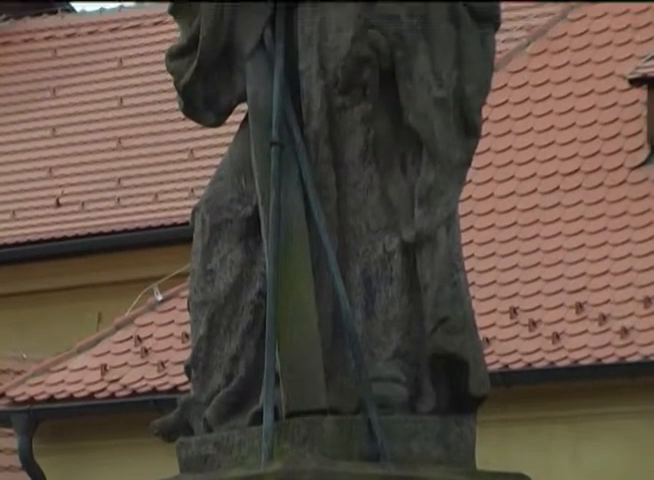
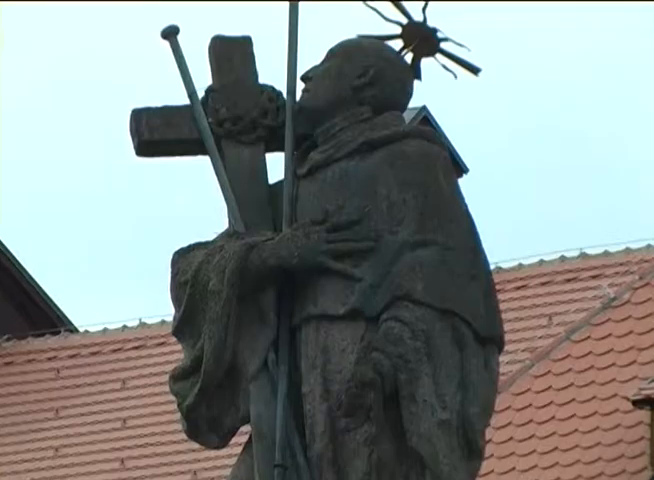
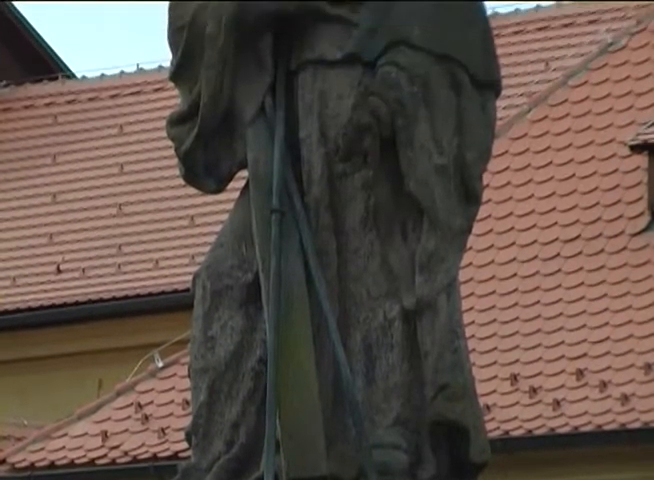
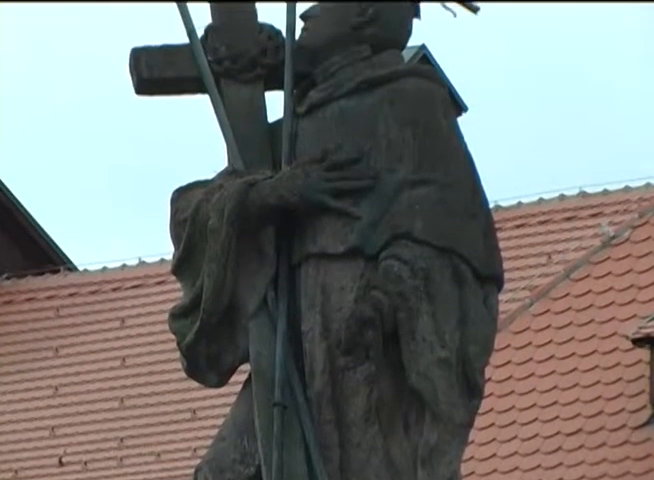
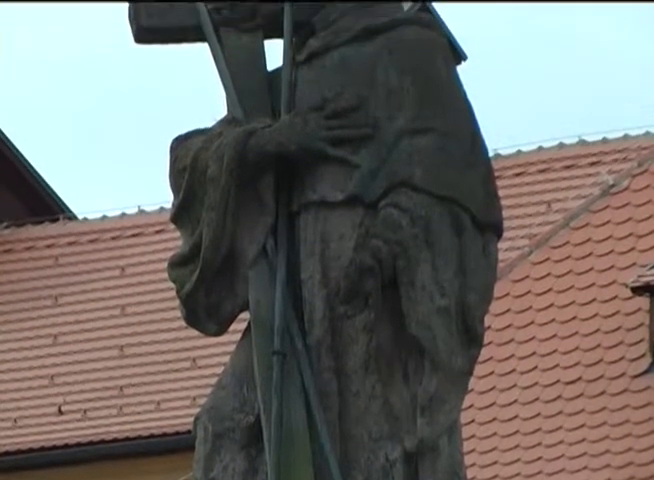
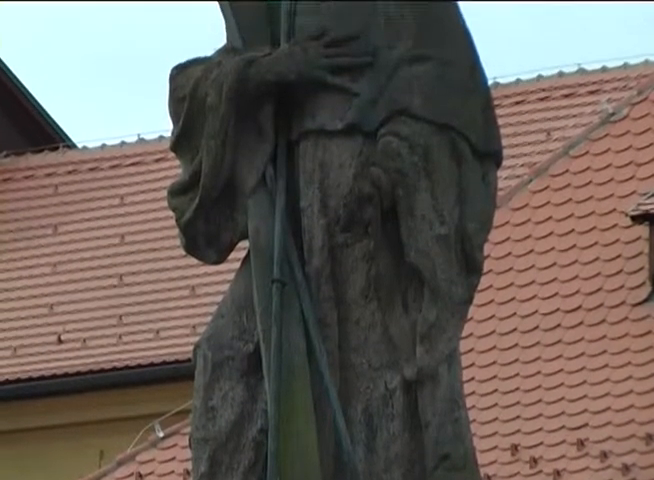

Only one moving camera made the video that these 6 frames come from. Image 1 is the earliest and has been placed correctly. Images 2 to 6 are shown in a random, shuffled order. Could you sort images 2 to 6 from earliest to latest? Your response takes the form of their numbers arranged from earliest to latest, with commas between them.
3, 6, 5, 4, 2
